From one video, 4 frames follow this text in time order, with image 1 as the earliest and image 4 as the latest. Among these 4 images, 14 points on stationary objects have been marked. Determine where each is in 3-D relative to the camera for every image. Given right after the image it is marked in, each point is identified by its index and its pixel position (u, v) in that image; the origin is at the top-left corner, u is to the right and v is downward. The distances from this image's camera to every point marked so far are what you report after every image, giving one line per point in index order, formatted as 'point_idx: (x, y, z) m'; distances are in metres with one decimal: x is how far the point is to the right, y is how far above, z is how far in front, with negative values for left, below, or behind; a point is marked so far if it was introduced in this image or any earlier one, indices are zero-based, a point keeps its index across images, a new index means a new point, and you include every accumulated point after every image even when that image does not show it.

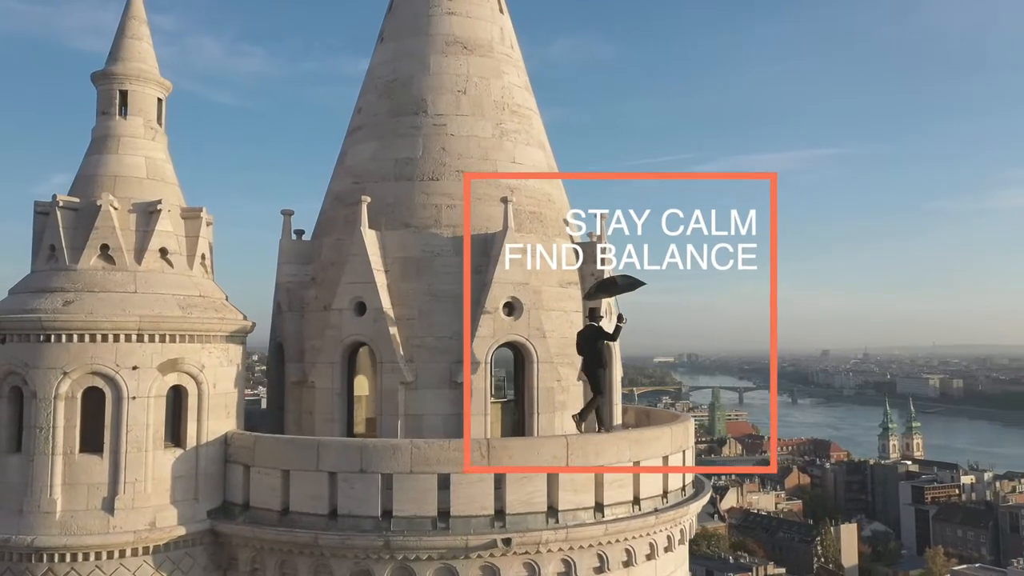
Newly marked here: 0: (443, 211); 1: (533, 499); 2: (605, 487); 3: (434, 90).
0: (-1.0, +1.1, +11.8) m
1: (+0.3, -2.6, +9.9) m
2: (+1.2, -2.5, +10.4) m
3: (-1.2, +3.1, +12.5) m
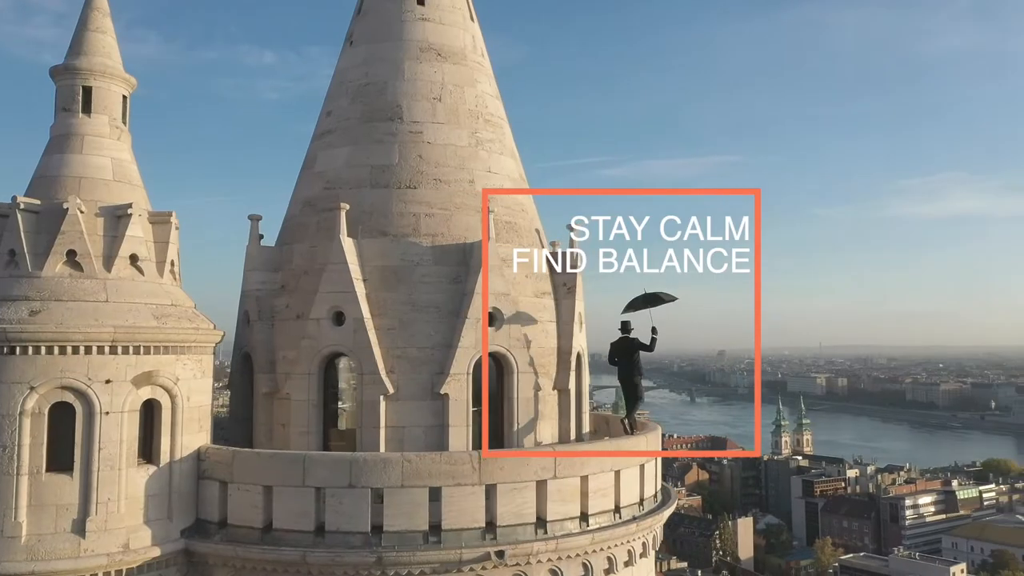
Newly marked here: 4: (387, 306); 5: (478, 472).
0: (-1.3, +1.0, +11.7) m
1: (+0.1, -2.7, +10.0) m
2: (+1.0, -2.7, +10.5) m
3: (-1.6, +2.9, +12.4) m
4: (-1.7, -0.2, +11.2) m
5: (-0.4, -2.2, +9.8) m
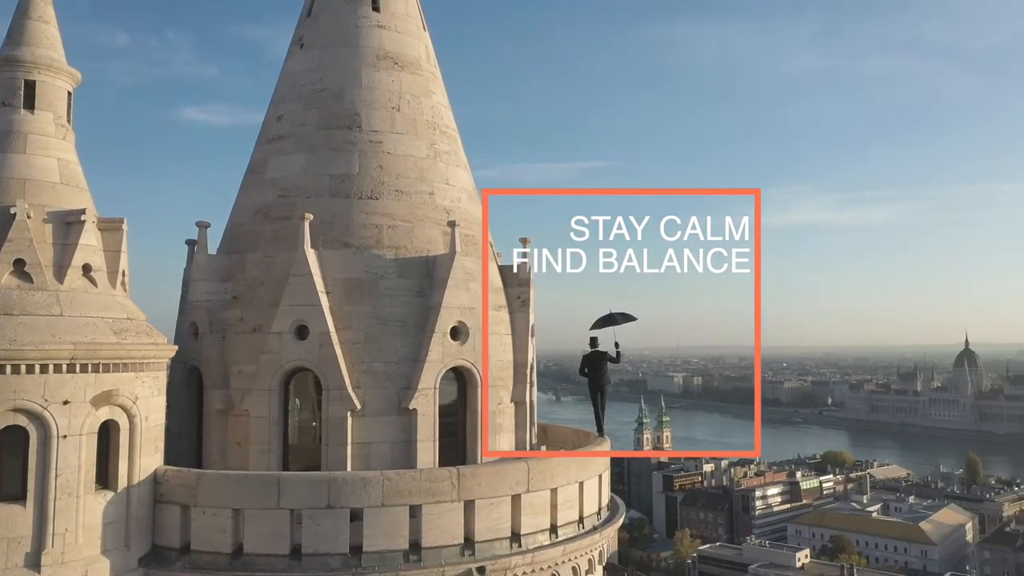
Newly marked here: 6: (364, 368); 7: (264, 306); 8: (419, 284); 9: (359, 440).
0: (-1.8, +0.8, +11.5) m
1: (-0.2, -2.9, +10.0) m
2: (+0.6, -2.9, +10.7) m
3: (-2.2, +2.8, +12.1) m
4: (-2.2, -0.4, +11.0) m
5: (-0.7, -2.4, +9.7) m
6: (-2.0, -1.1, +10.8) m
7: (-3.4, -0.2, +11.0) m
8: (-1.3, +0.1, +11.4) m
9: (-2.0, -2.0, +10.6) m
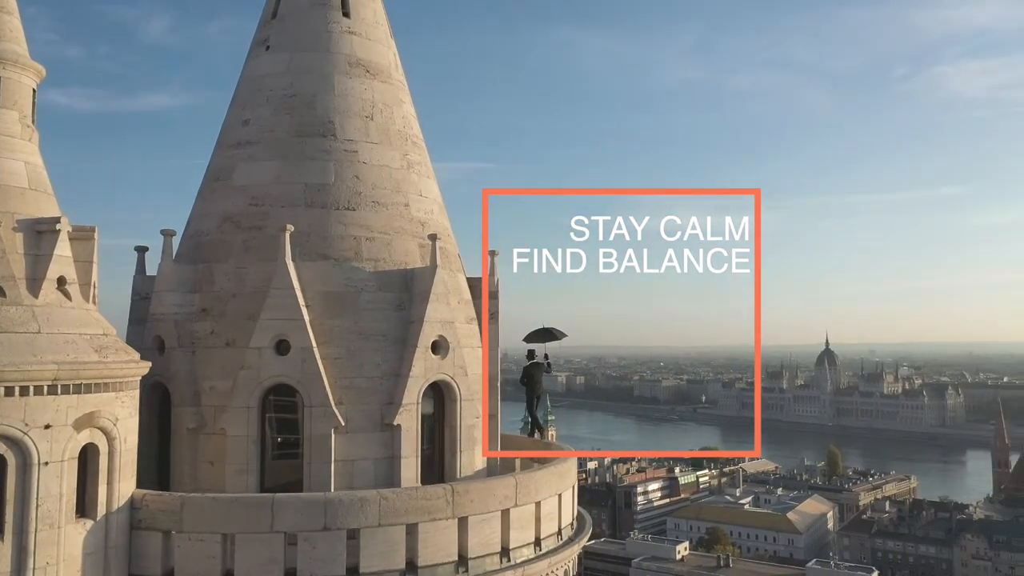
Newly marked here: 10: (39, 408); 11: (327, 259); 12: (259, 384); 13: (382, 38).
0: (-2.1, +0.6, +11.3) m
1: (-0.3, -3.1, +10.1) m
2: (+0.4, -3.1, +10.8) m
3: (-2.5, +2.6, +11.9) m
4: (-2.4, -0.6, +10.7) m
5: (-0.7, -2.6, +9.7) m
6: (-2.2, -1.3, +10.6) m
7: (-3.6, -0.4, +10.6) m
8: (-1.6, -0.1, +11.3) m
9: (-2.2, -2.2, +10.4) m
10: (-4.7, -1.2, +8.0) m
11: (-2.5, +0.4, +11.0) m
12: (-3.2, -1.2, +10.3) m
13: (-2.1, +4.0, +13.0) m
